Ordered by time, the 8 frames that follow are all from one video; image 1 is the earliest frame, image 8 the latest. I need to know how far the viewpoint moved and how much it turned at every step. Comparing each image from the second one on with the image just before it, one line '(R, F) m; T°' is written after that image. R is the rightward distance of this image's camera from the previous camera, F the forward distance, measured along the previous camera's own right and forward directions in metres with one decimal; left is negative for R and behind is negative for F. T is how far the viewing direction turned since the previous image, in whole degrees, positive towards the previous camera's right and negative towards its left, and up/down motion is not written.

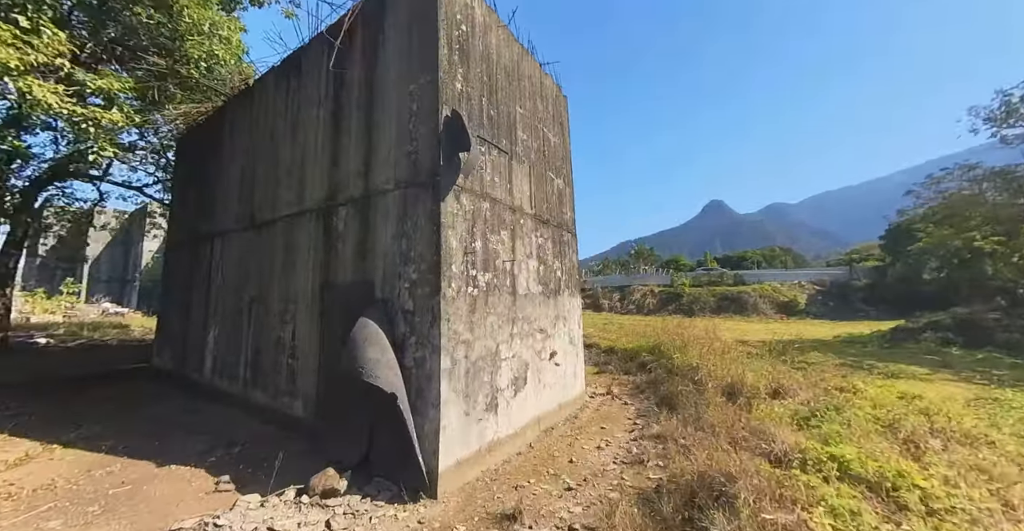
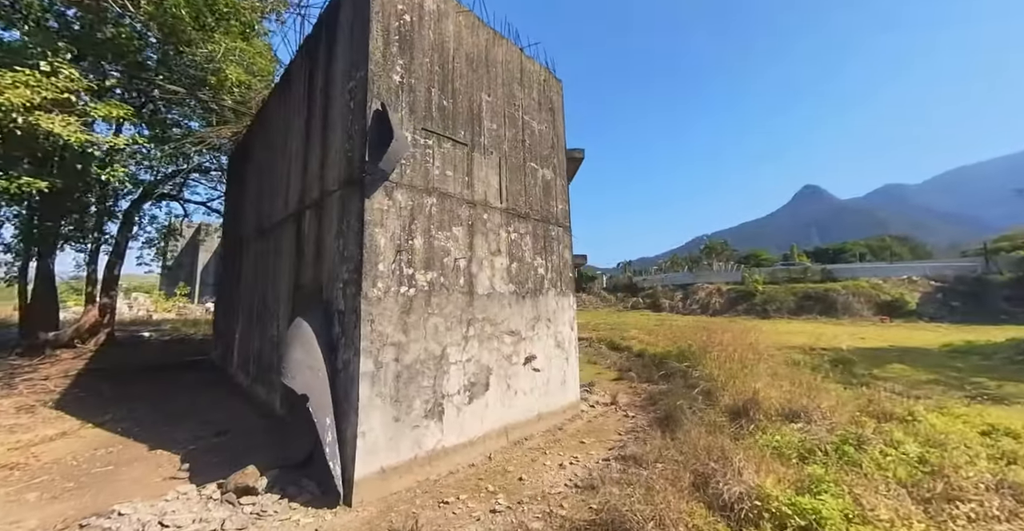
(+1.3, +0.5) m; -11°
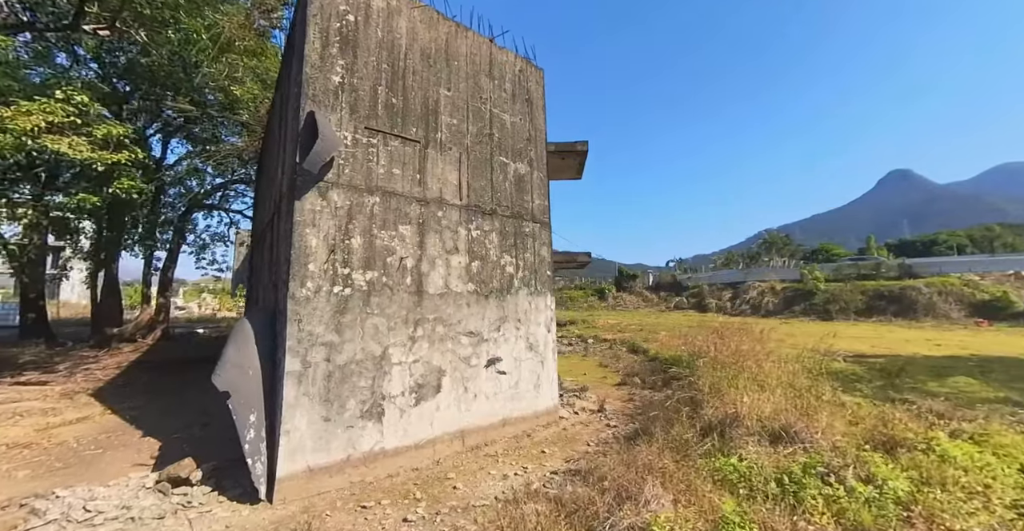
(+1.2, +0.3) m; -8°
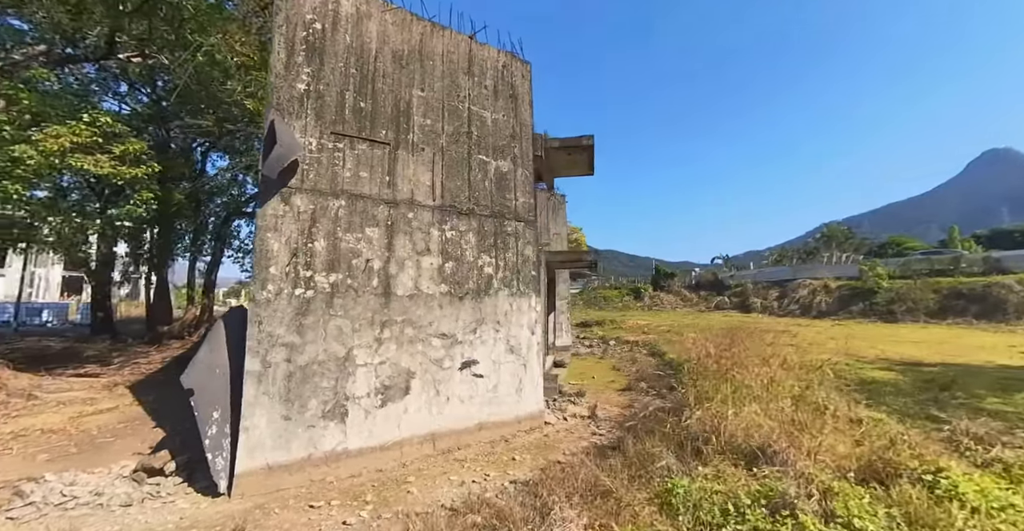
(+0.9, +0.2) m; -7°
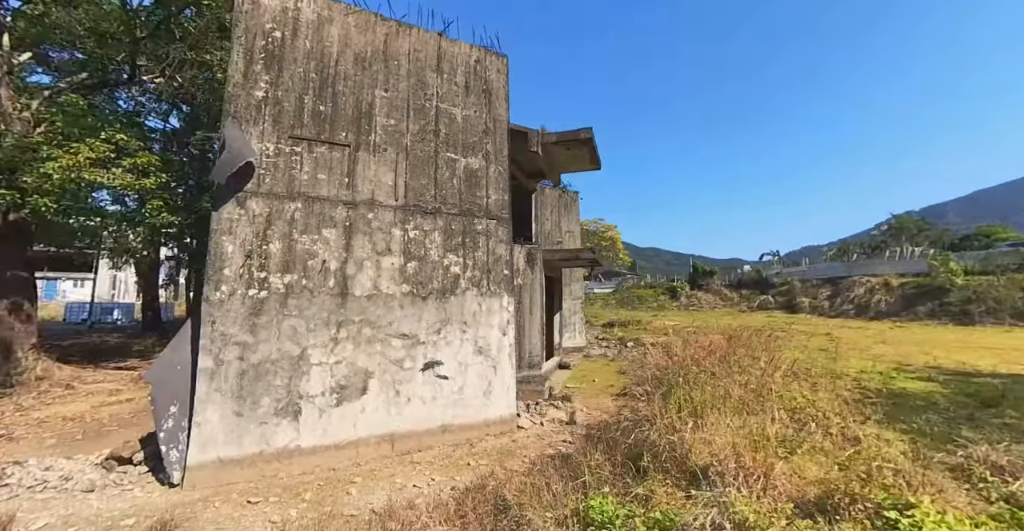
(+1.0, +0.2) m; -7°
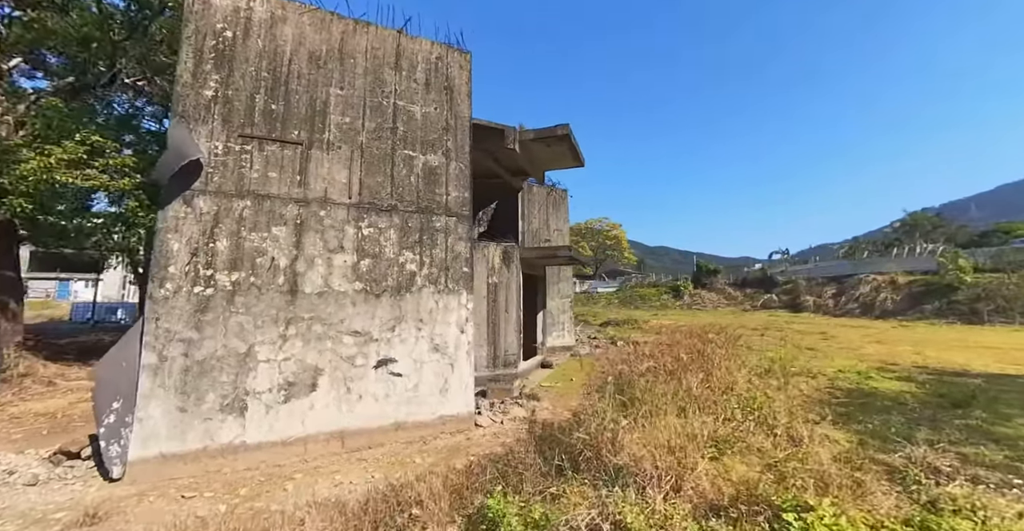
(+0.7, +0.1) m; -2°
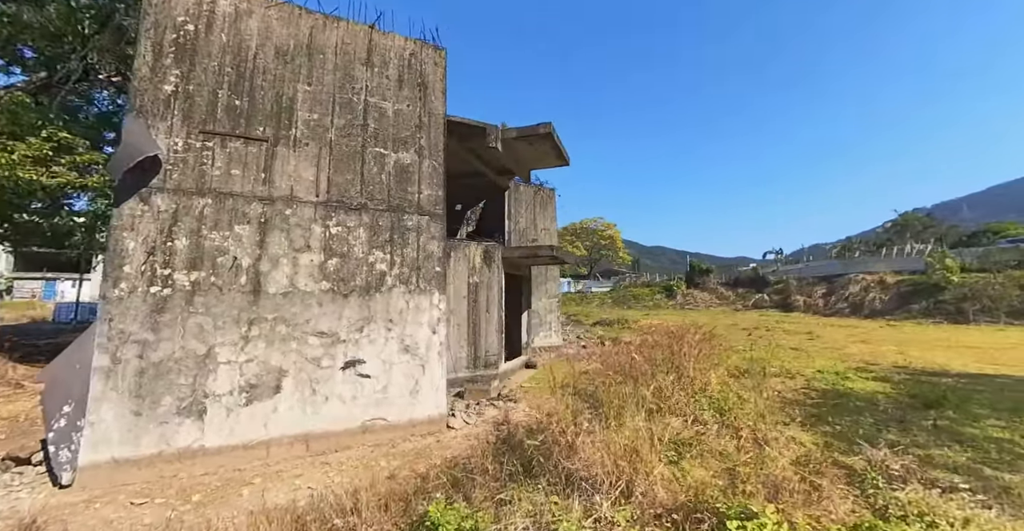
(+0.3, +0.1) m; 0°
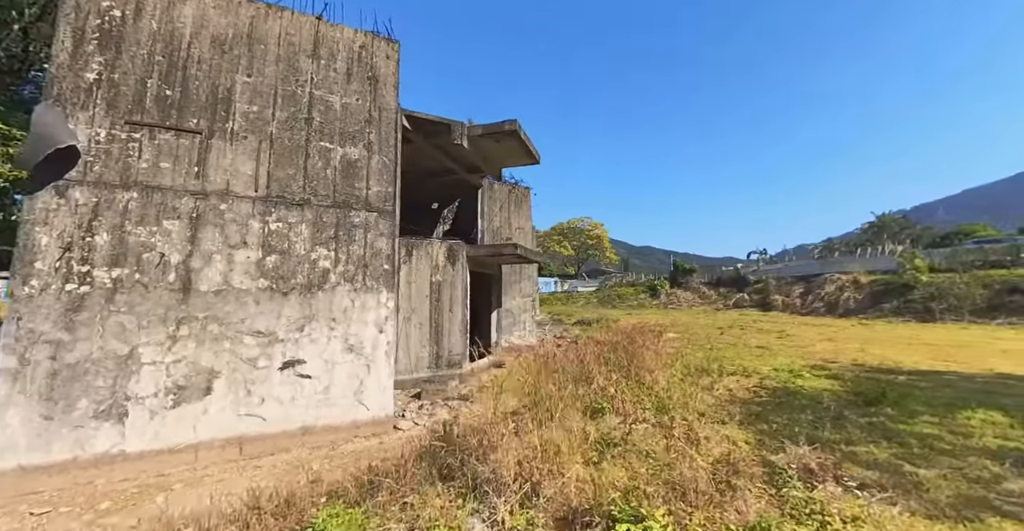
(+0.5, +0.1) m; +1°
